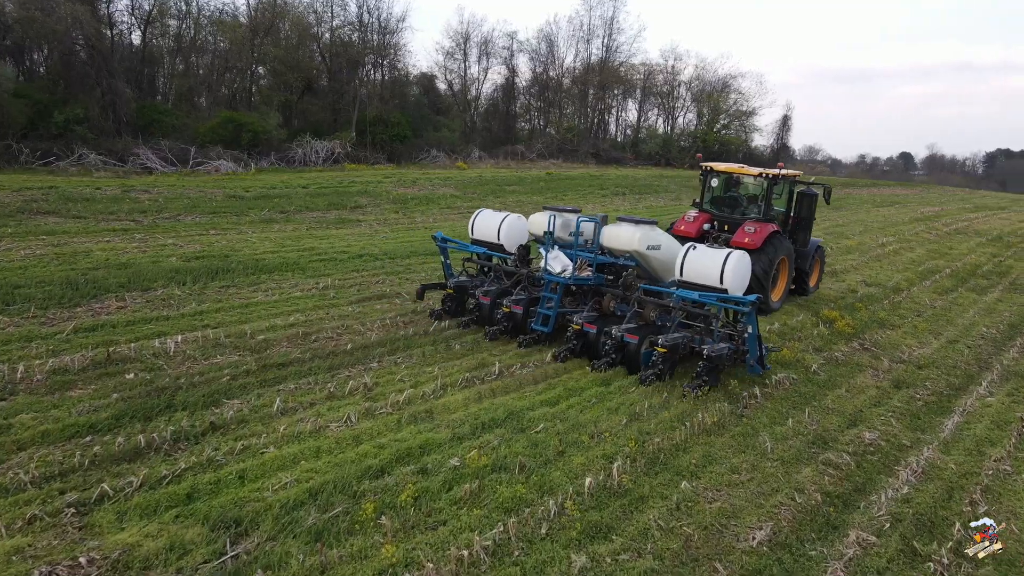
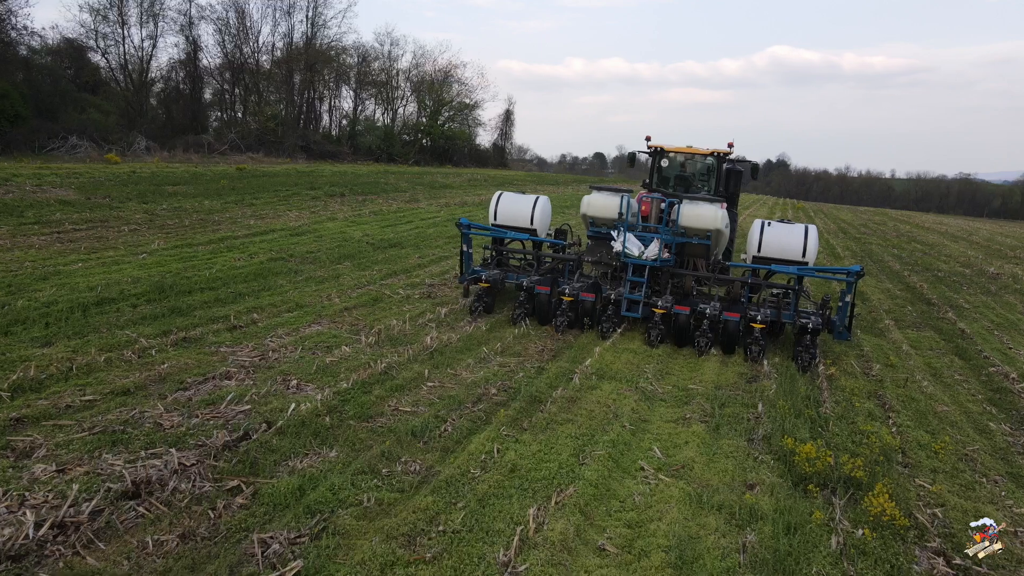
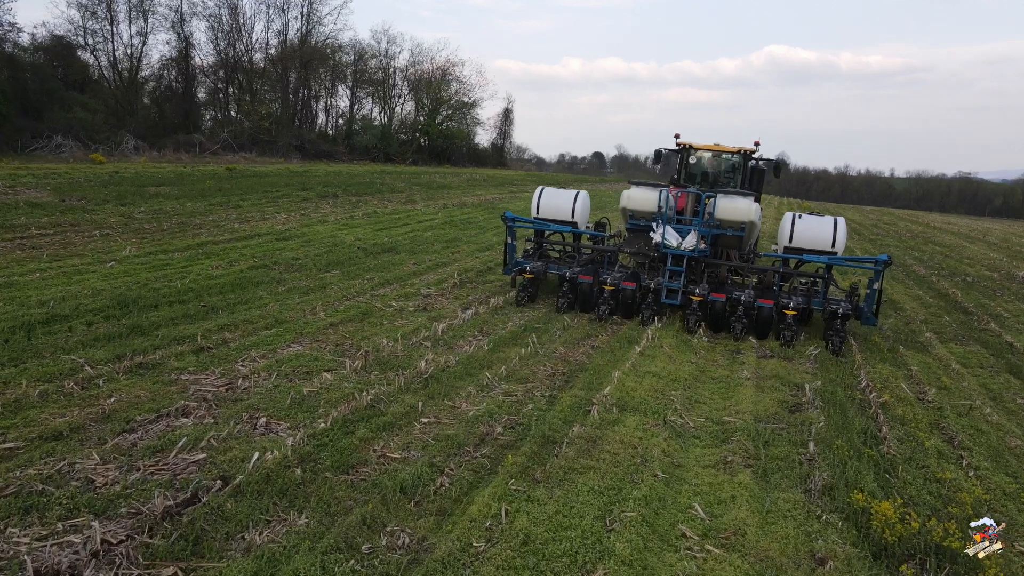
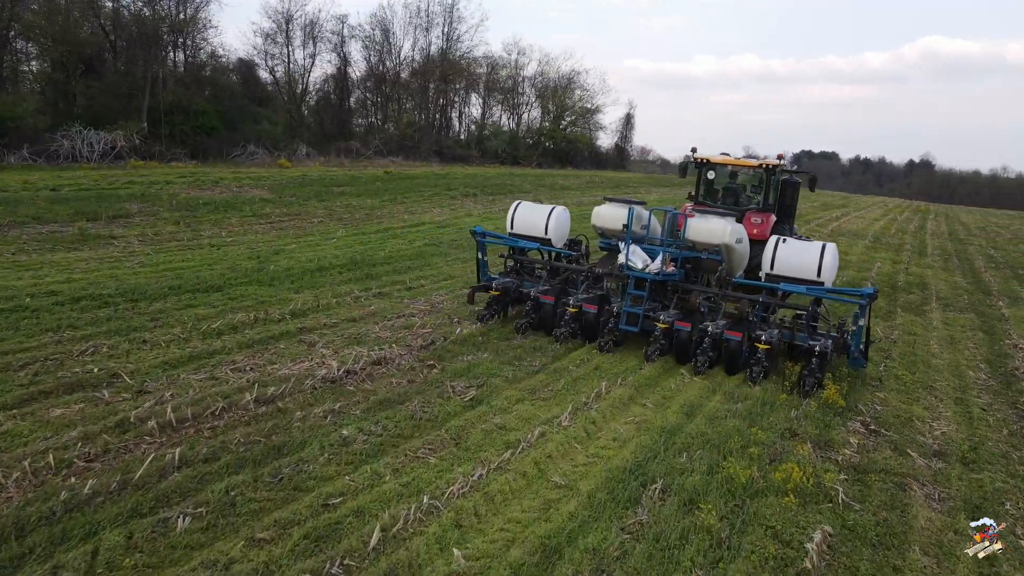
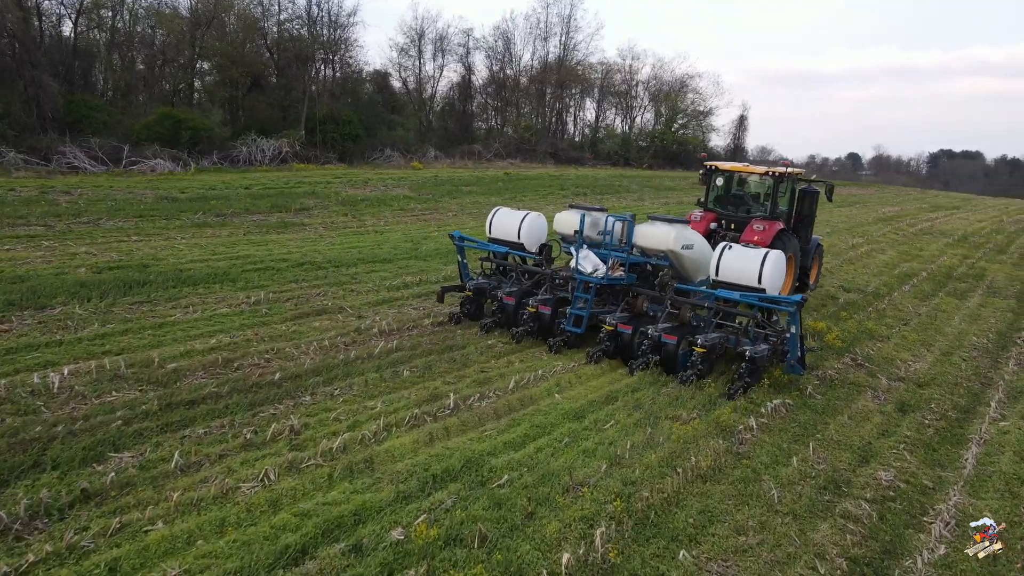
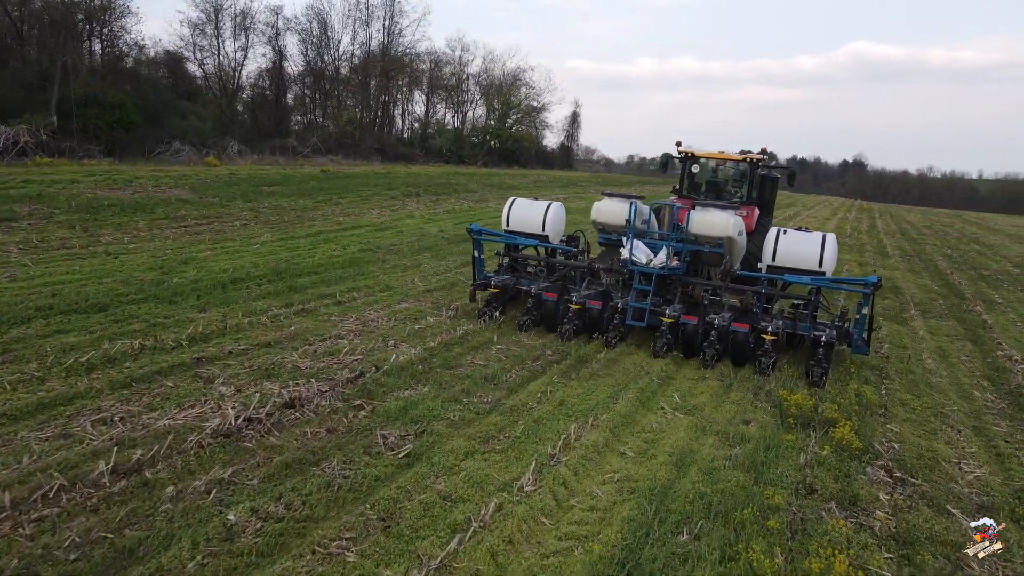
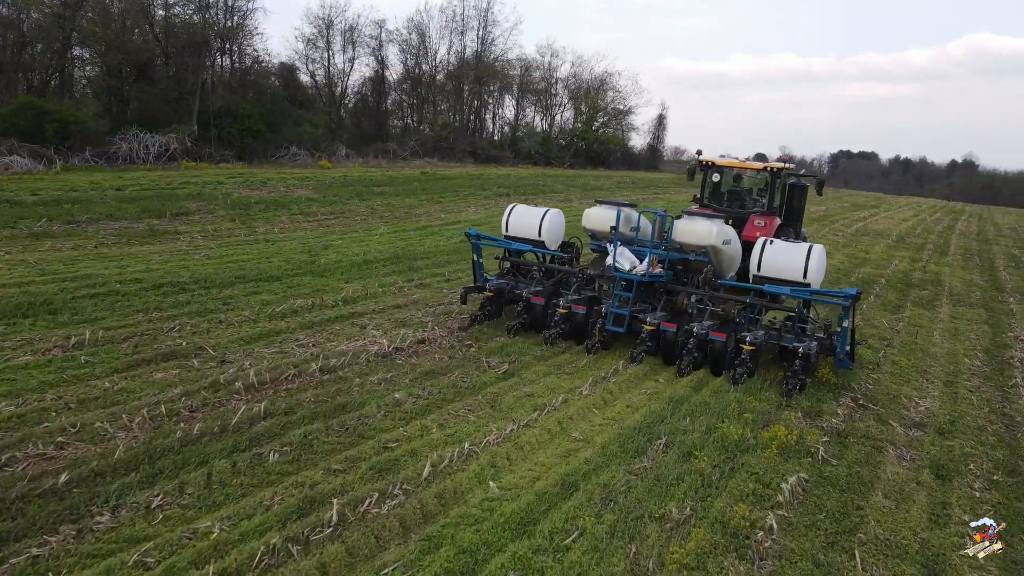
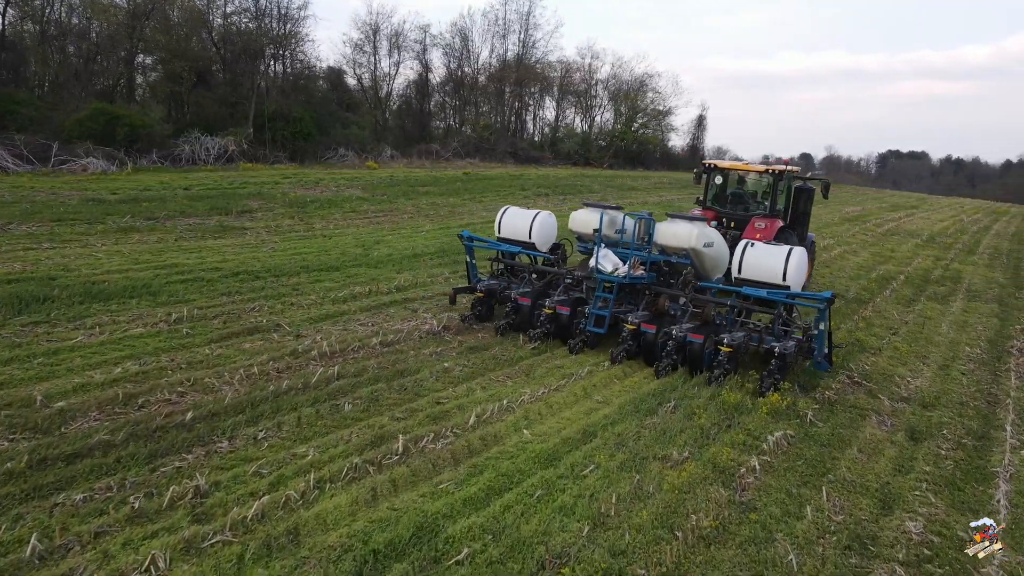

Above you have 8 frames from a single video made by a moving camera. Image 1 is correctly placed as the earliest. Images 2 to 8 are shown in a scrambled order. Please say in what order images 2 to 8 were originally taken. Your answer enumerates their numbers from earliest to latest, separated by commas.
5, 8, 7, 4, 6, 2, 3
